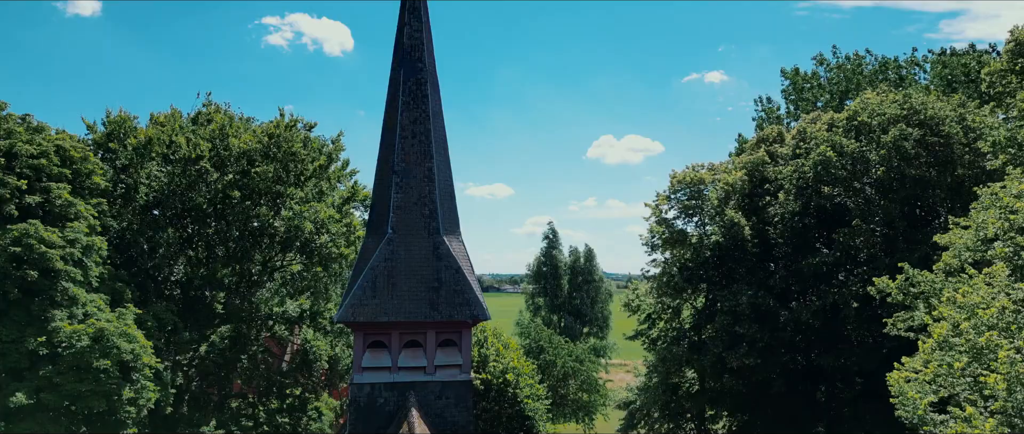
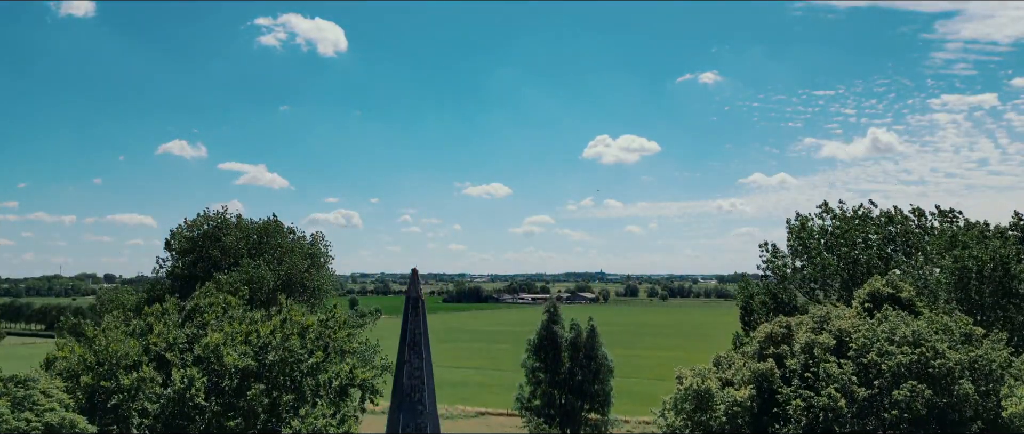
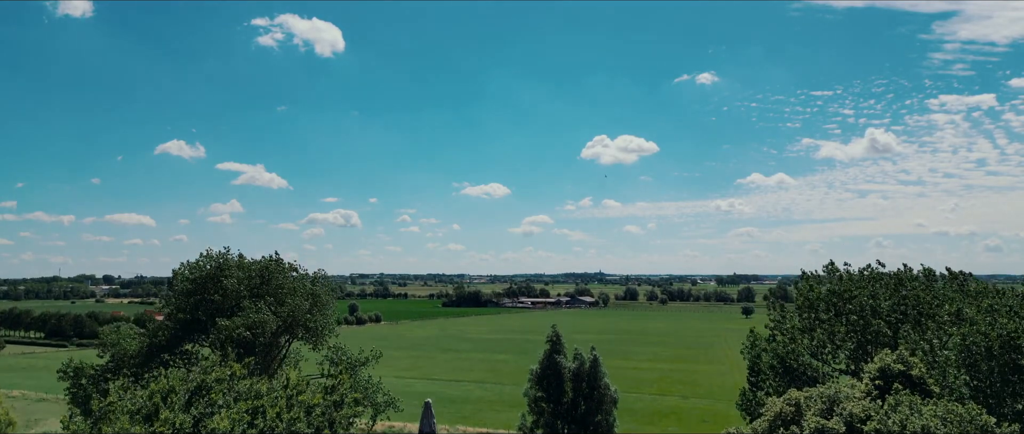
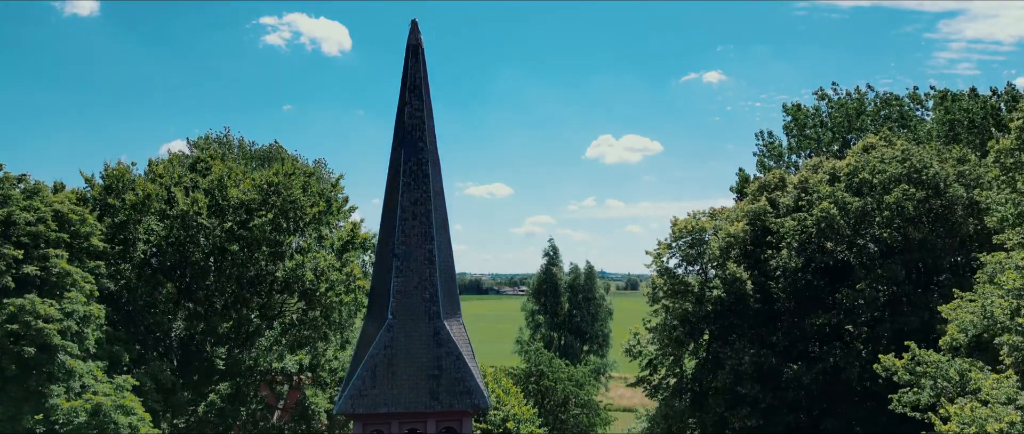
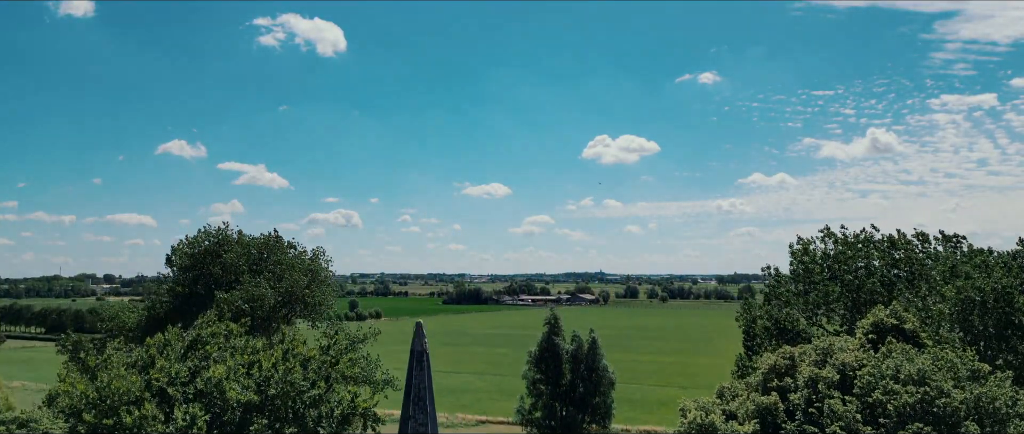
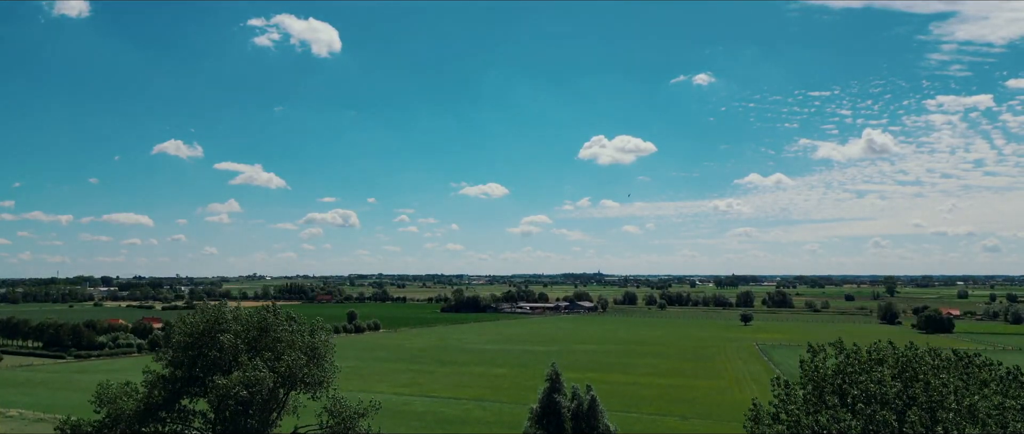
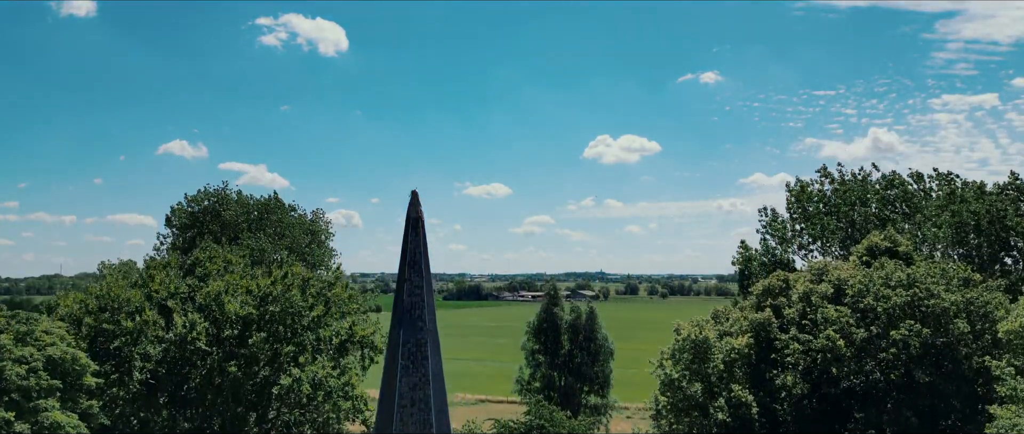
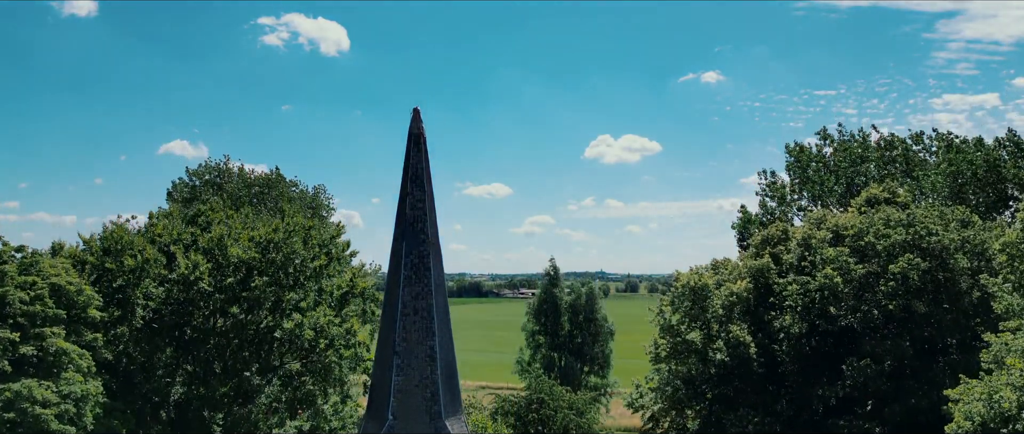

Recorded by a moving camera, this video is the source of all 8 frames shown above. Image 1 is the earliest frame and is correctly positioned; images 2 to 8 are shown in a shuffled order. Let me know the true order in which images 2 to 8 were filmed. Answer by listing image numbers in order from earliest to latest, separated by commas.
4, 8, 7, 2, 5, 3, 6
